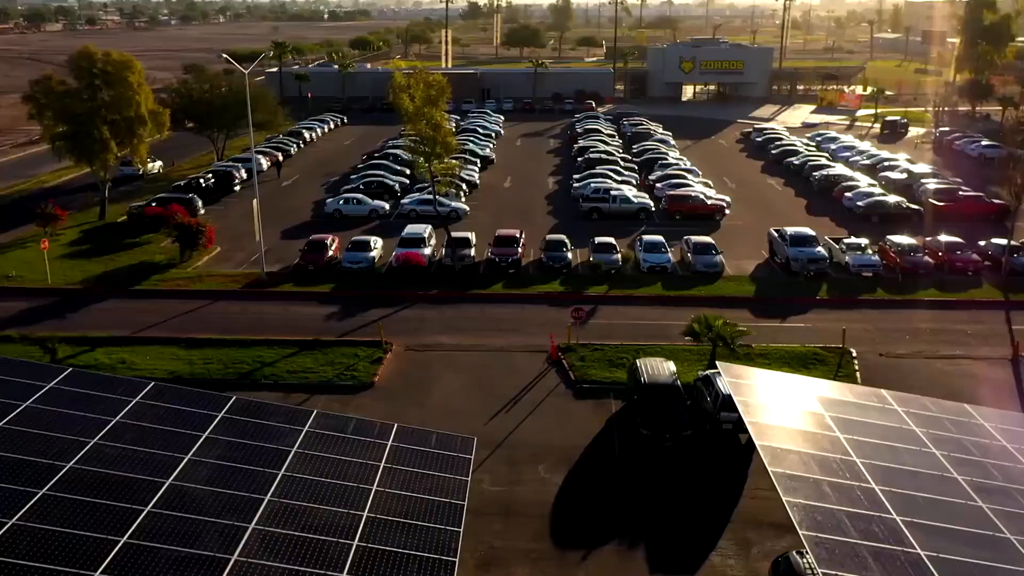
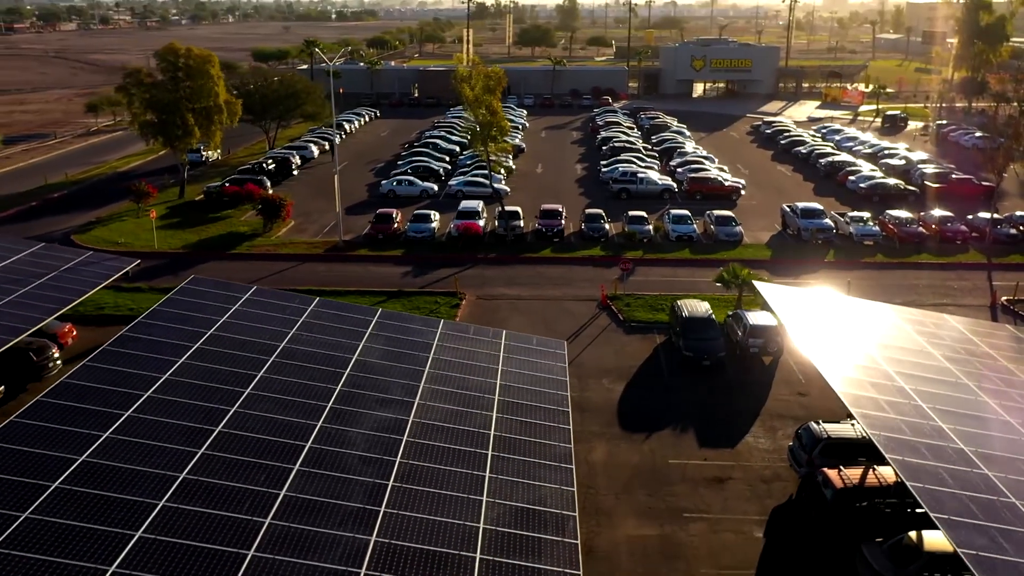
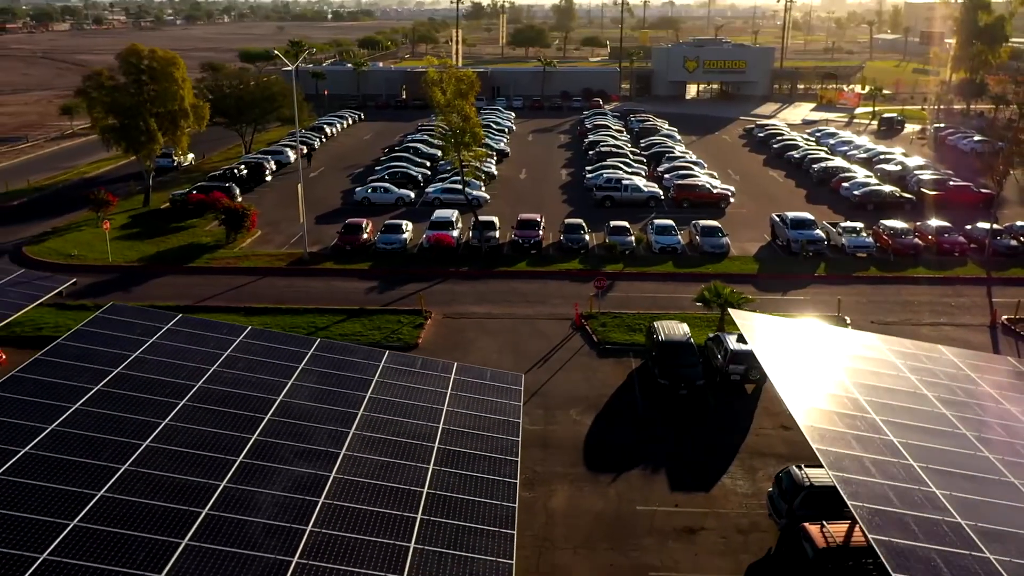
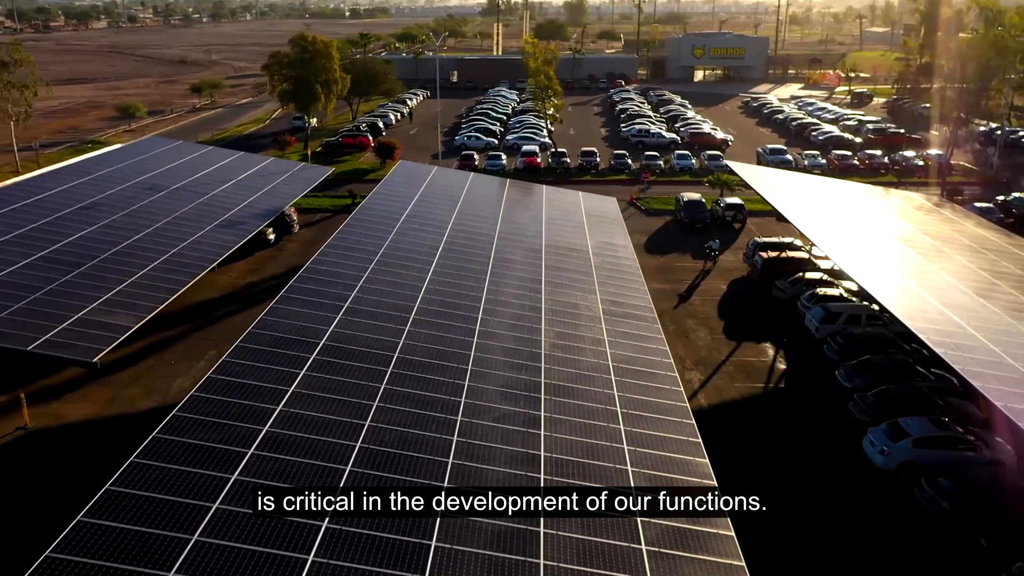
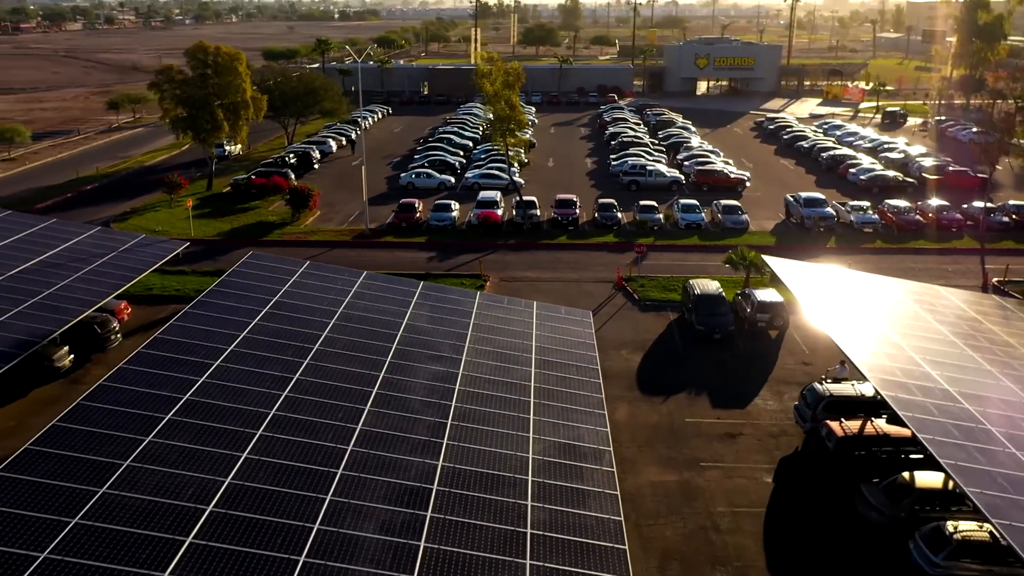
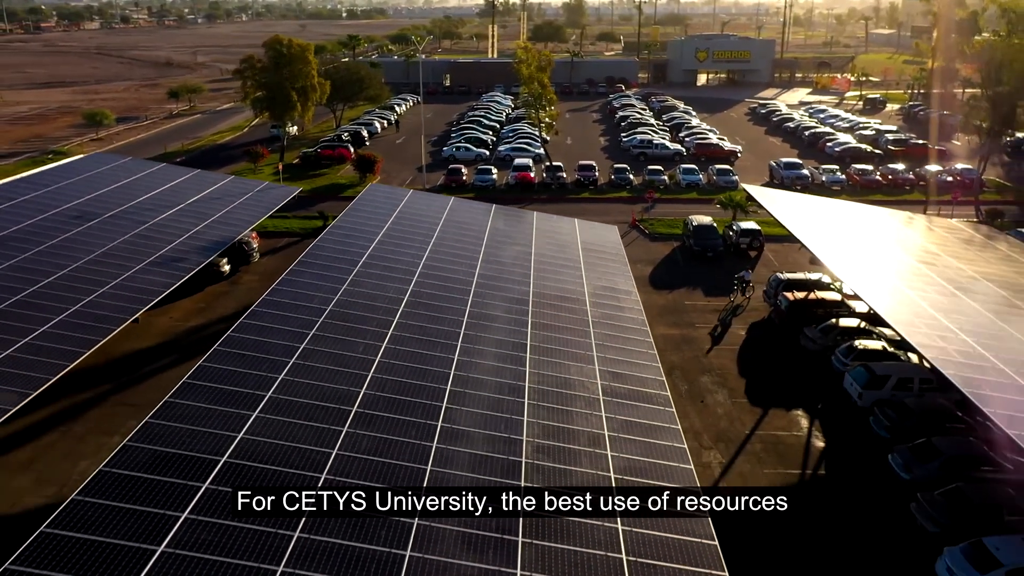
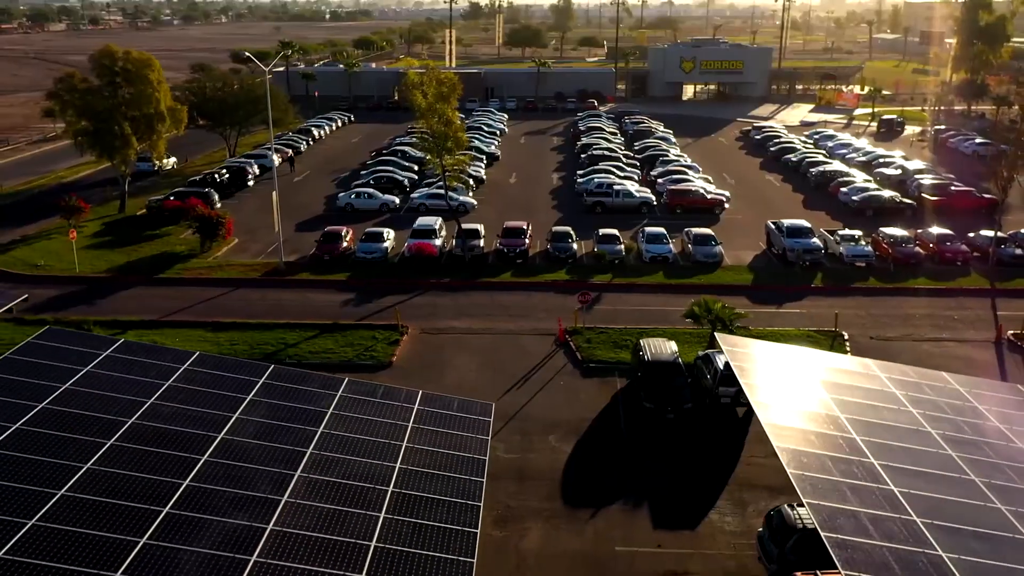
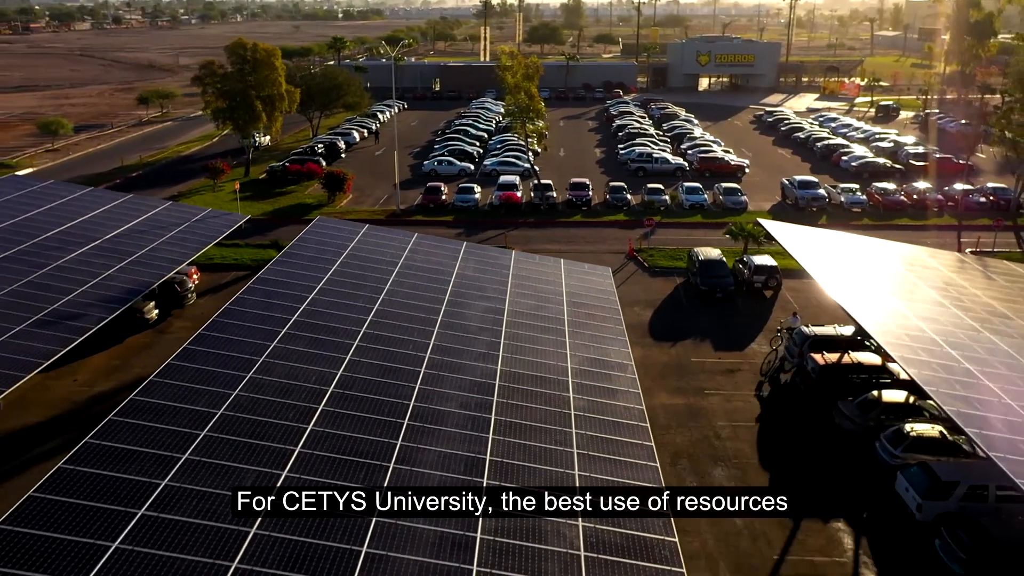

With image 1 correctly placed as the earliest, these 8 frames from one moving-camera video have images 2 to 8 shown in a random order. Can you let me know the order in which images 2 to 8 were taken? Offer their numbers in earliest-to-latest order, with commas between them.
7, 3, 2, 5, 8, 6, 4
